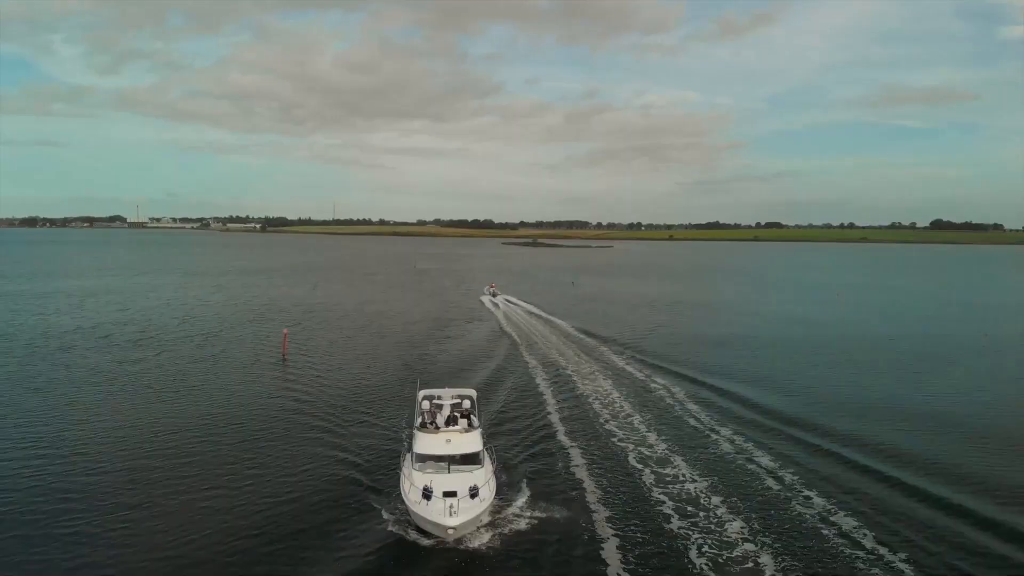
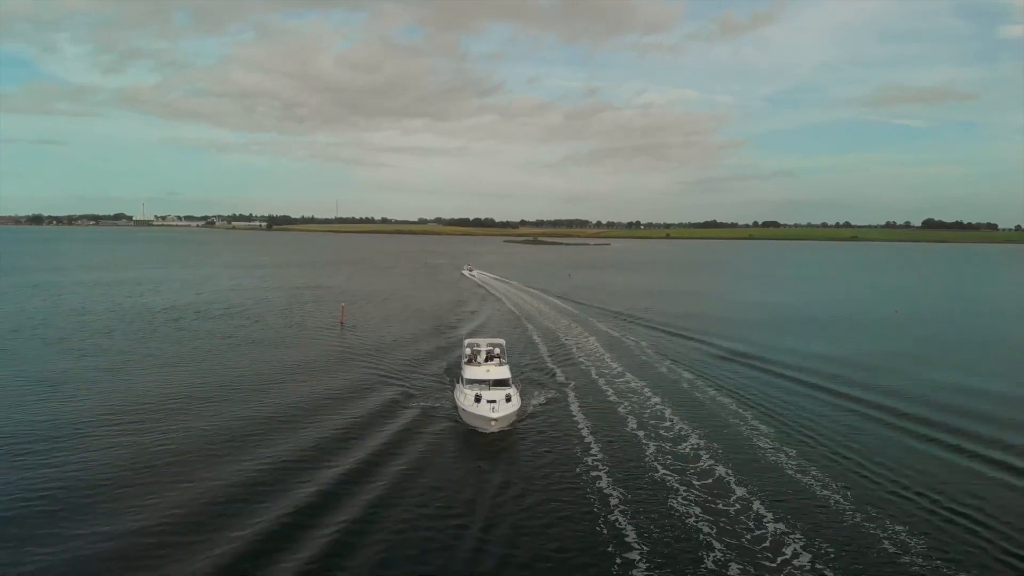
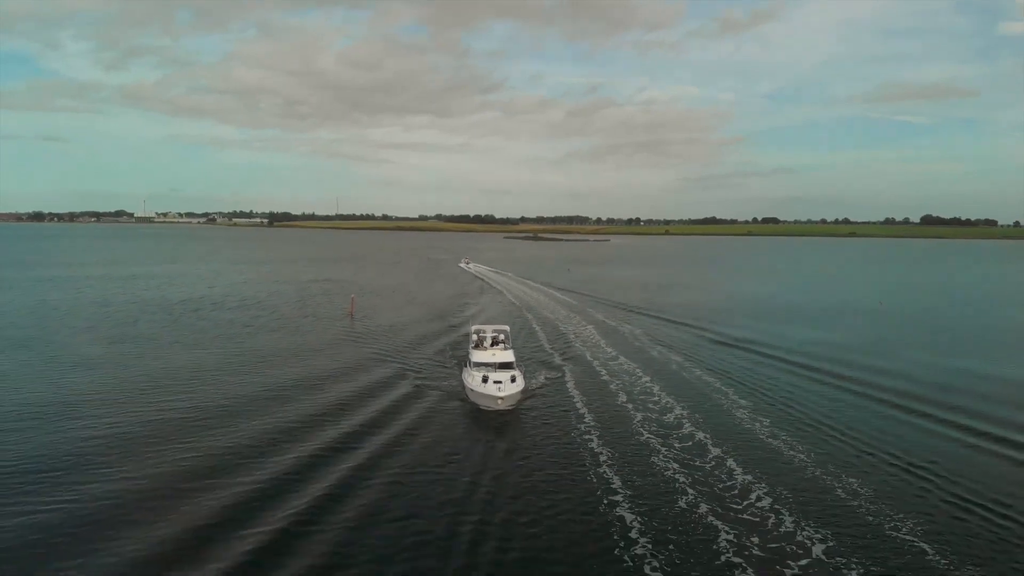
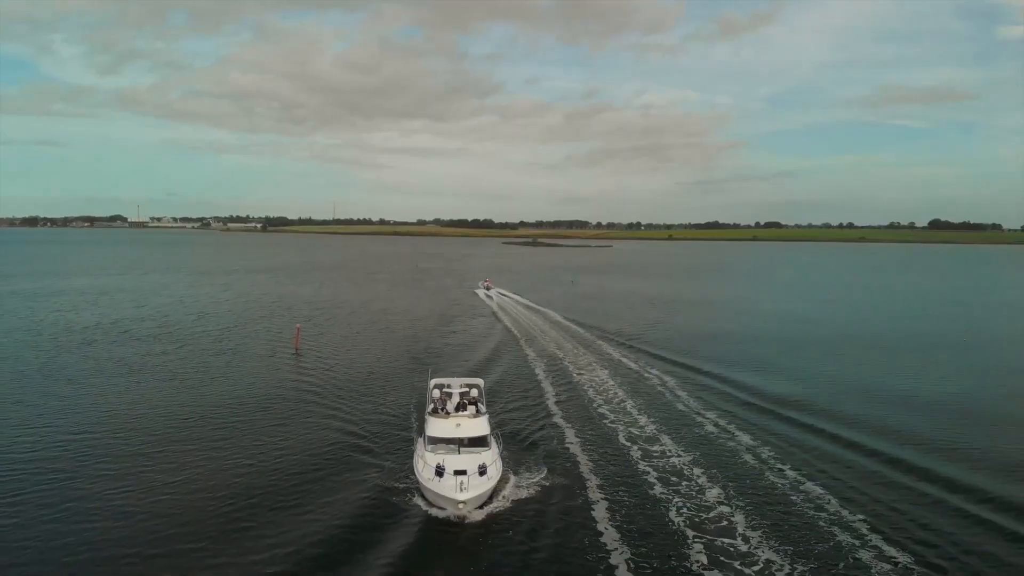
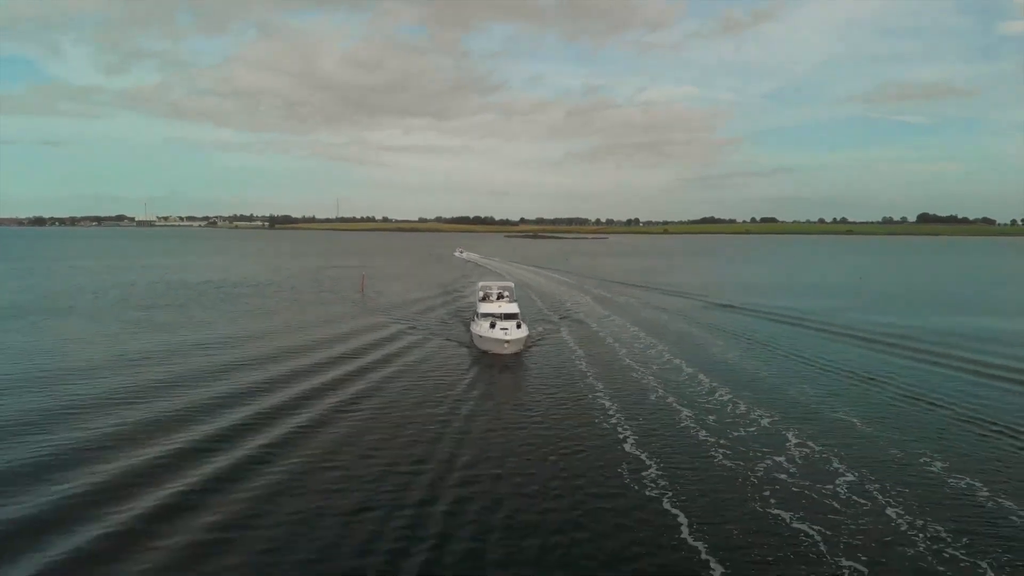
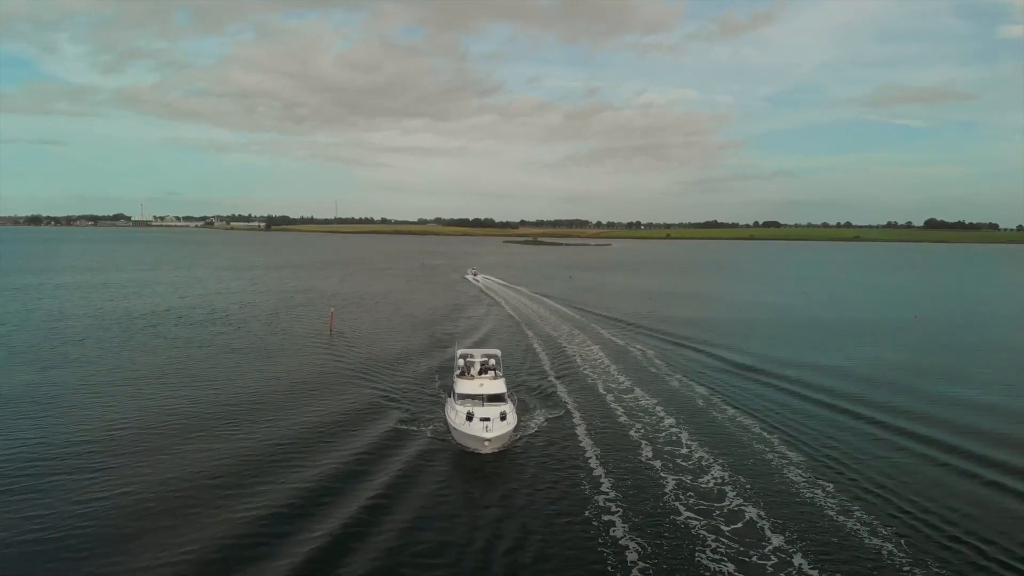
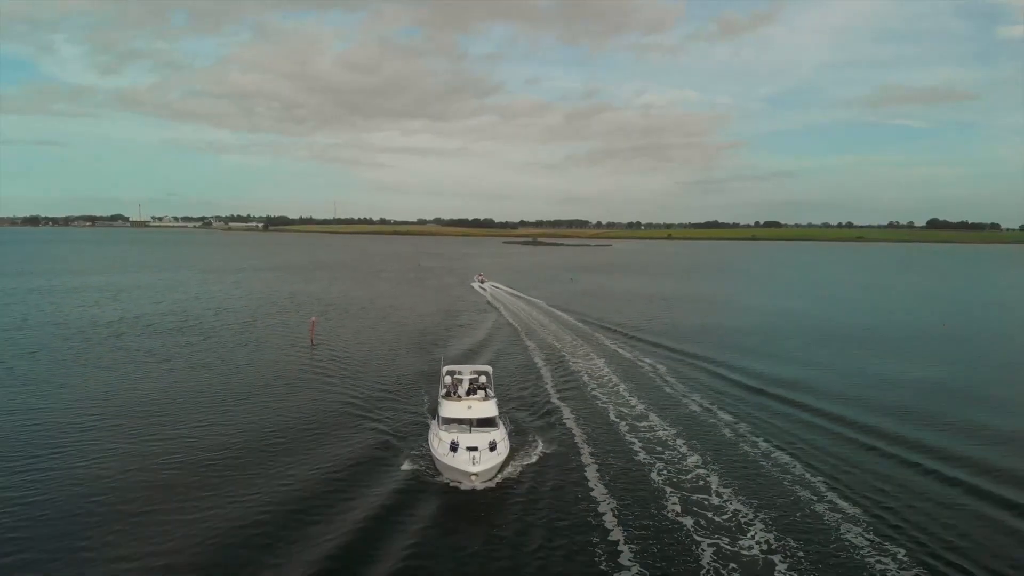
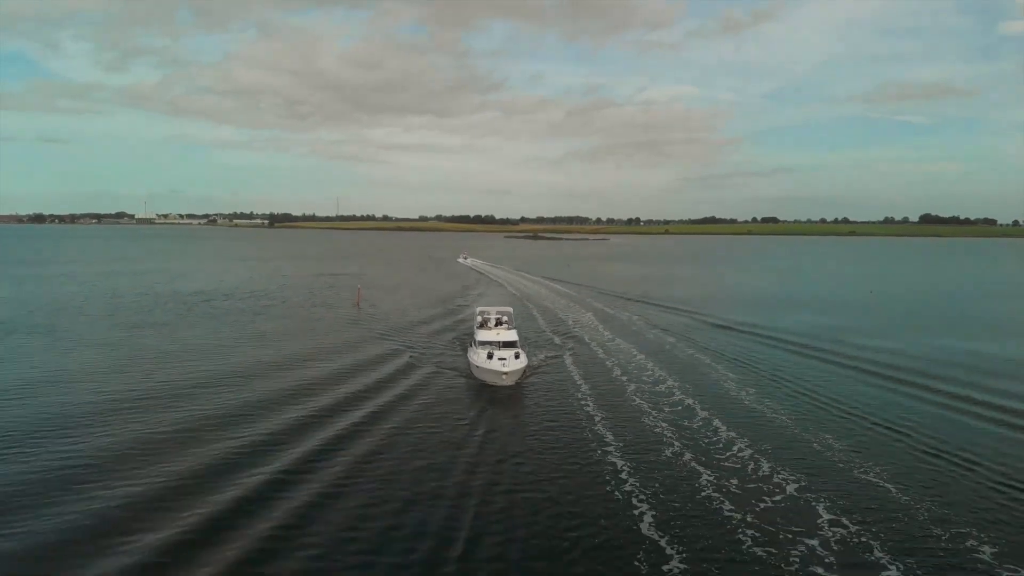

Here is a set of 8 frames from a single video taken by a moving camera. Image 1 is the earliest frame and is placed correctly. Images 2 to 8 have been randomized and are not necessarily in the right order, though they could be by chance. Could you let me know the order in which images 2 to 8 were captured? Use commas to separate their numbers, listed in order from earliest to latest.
4, 7, 6, 2, 3, 8, 5
